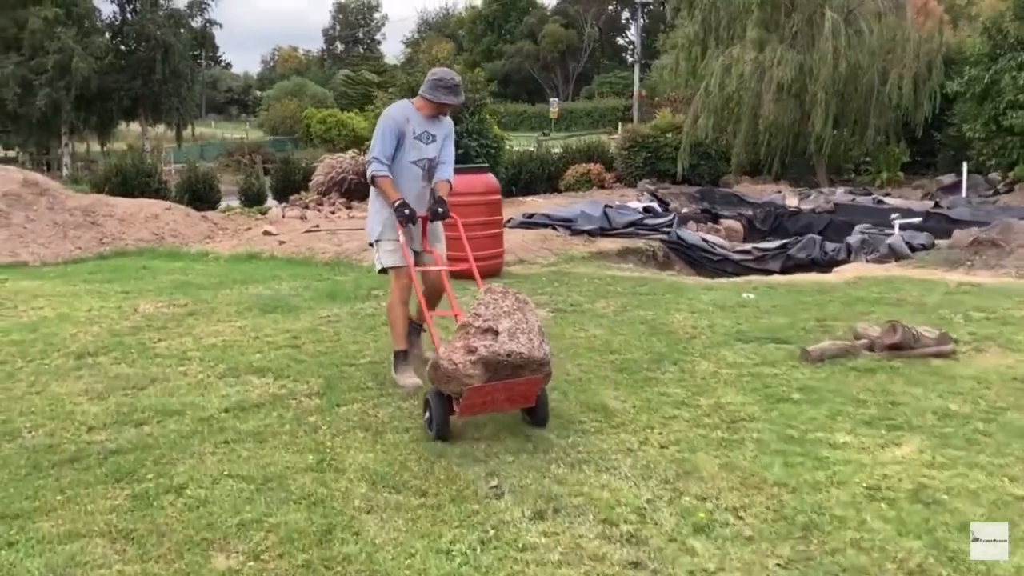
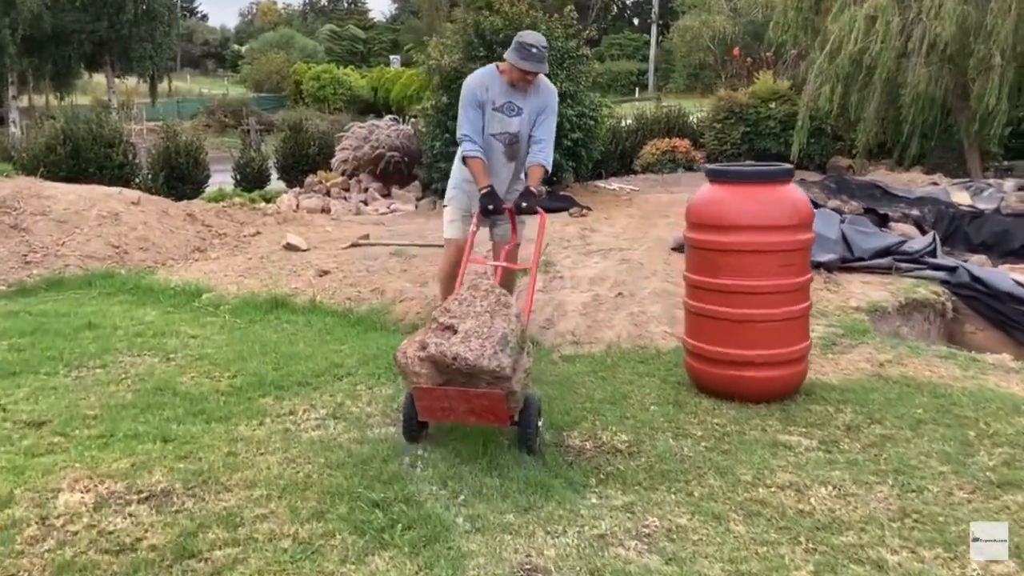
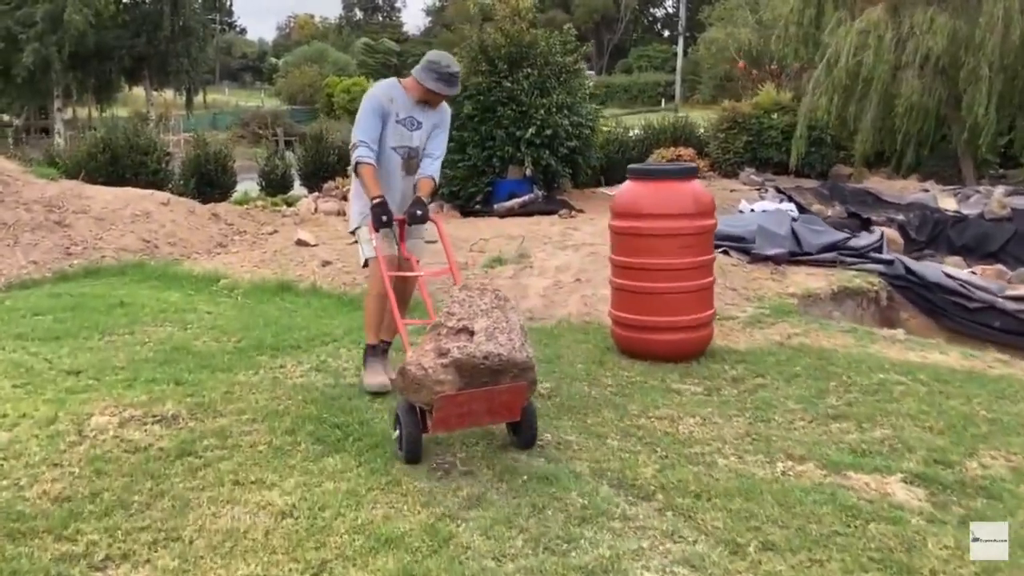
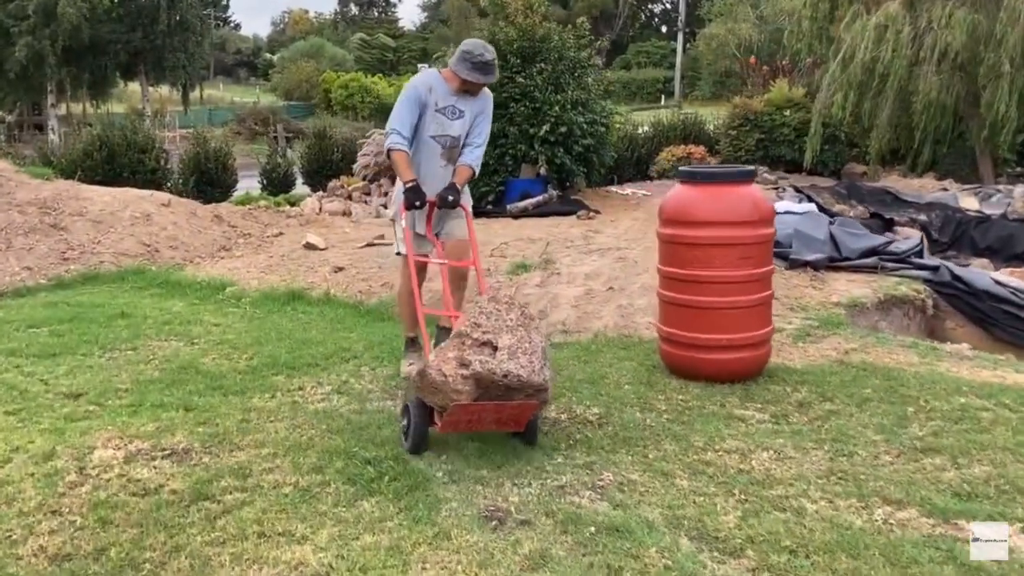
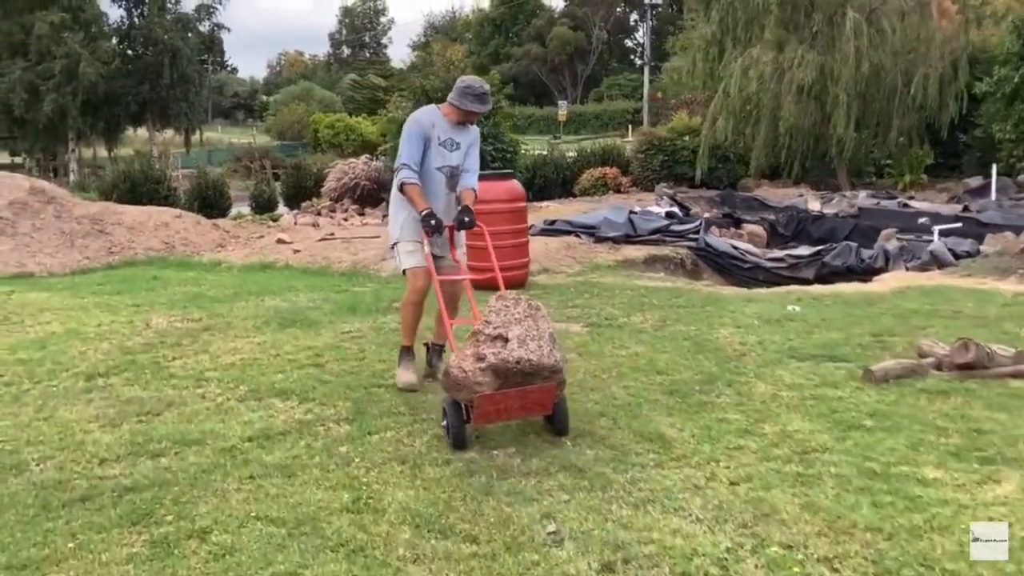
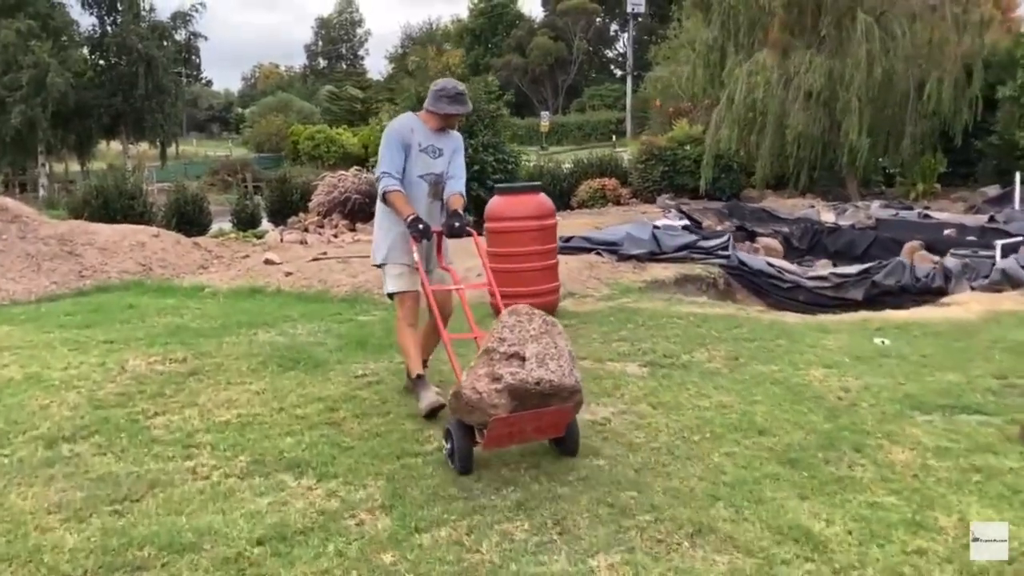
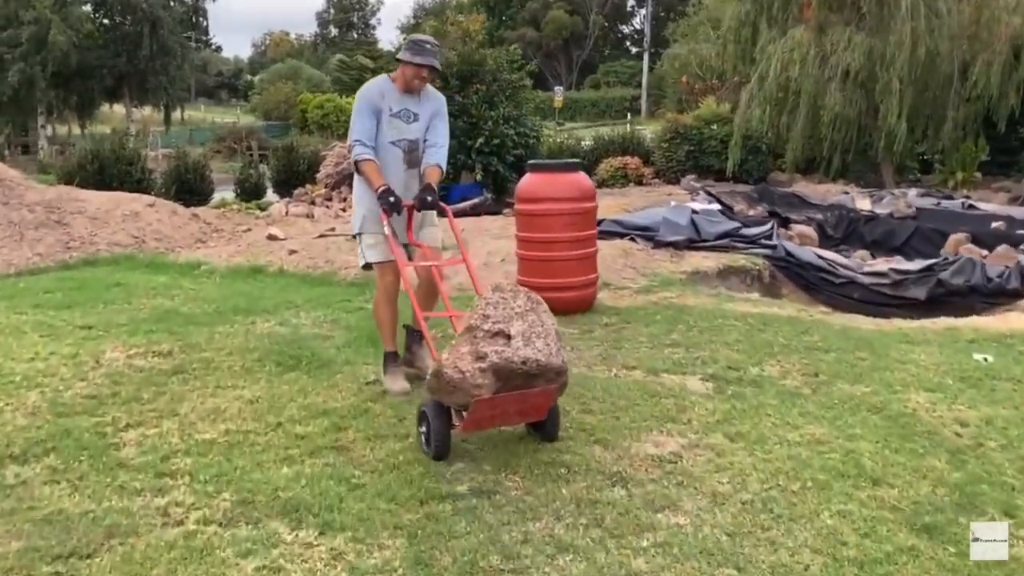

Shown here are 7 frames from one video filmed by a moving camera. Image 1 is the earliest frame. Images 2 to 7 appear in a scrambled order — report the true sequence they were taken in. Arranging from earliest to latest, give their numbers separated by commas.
5, 6, 7, 3, 4, 2
